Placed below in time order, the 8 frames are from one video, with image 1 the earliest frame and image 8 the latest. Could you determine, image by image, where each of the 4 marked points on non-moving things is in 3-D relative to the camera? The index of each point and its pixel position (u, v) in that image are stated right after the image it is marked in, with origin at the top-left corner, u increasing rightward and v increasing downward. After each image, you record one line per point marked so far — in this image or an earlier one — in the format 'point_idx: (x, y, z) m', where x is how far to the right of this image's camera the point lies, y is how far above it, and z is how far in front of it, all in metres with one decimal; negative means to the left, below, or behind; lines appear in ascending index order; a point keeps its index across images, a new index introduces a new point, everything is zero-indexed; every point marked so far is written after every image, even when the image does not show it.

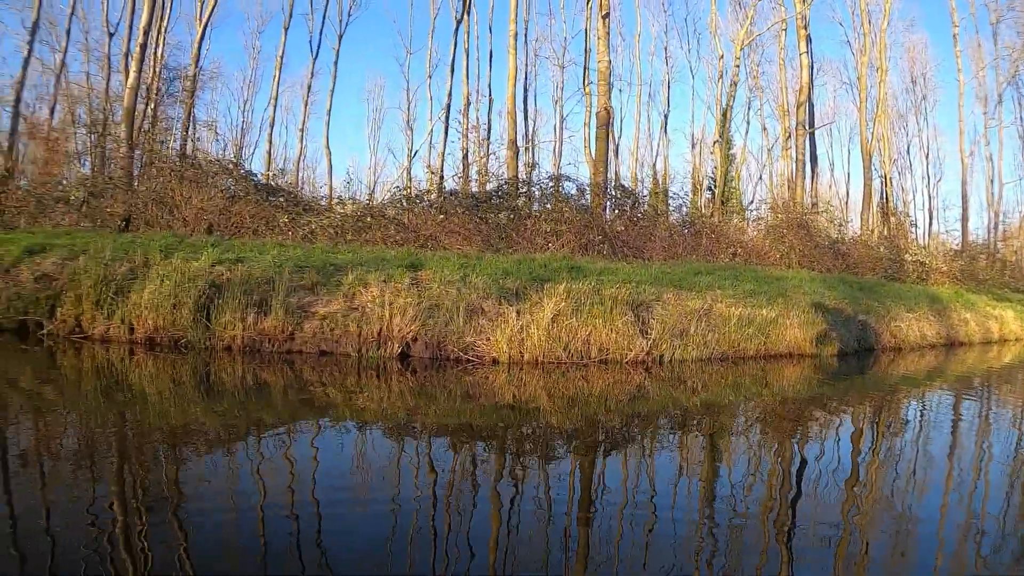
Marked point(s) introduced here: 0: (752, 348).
0: (+4.1, -1.0, +9.0) m
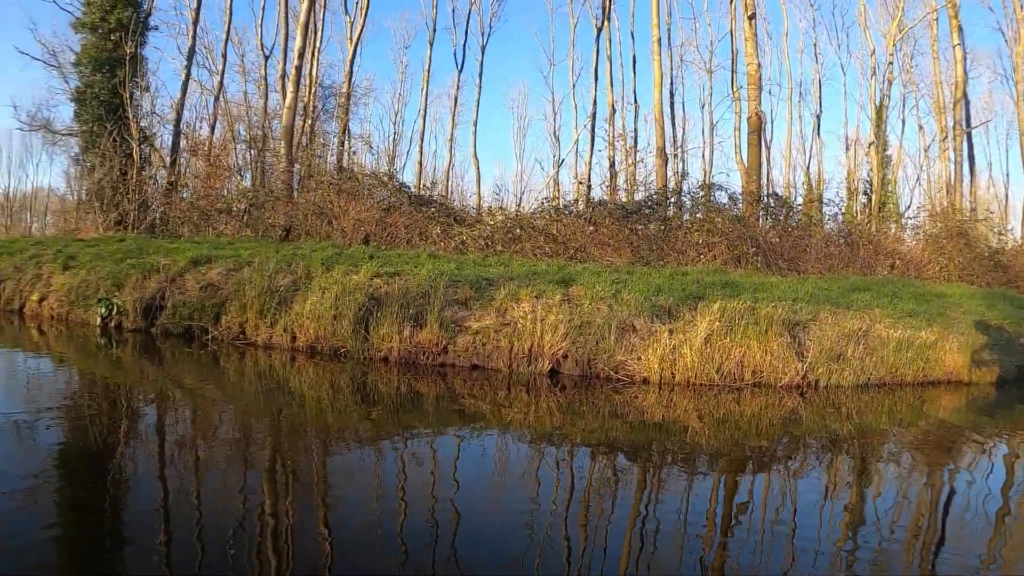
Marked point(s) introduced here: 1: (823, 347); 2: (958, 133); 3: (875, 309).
0: (+6.0, -1.3, +7.8) m
1: (+4.3, -0.8, +7.2) m
2: (+11.5, +4.0, +13.4) m
3: (+6.1, -0.3, +8.6) m
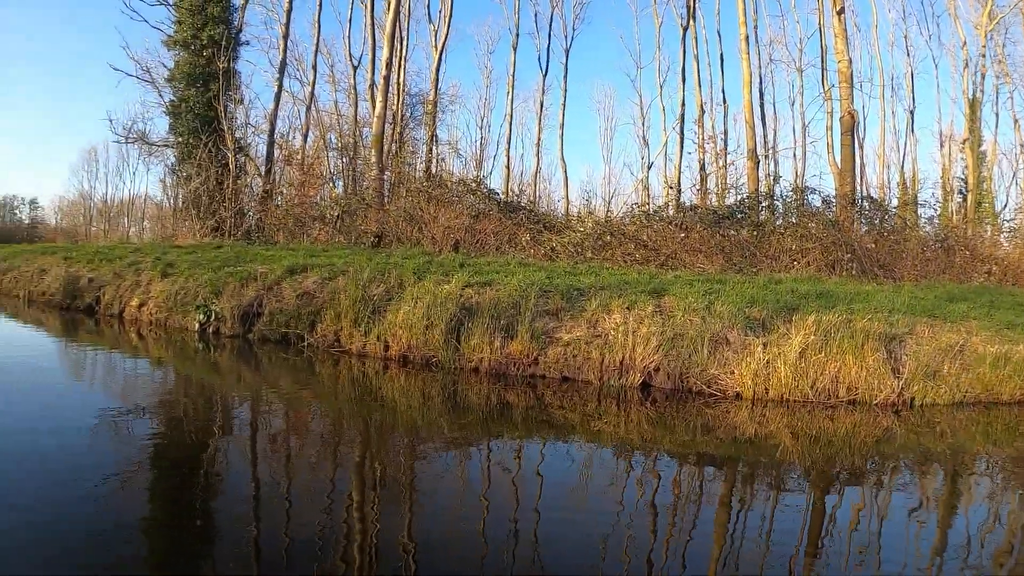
0: (+7.0, -1.4, +7.2) m
1: (+5.2, -0.9, +6.7) m
2: (+12.8, +3.9, +12.3) m
3: (+7.1, -0.5, +8.0) m
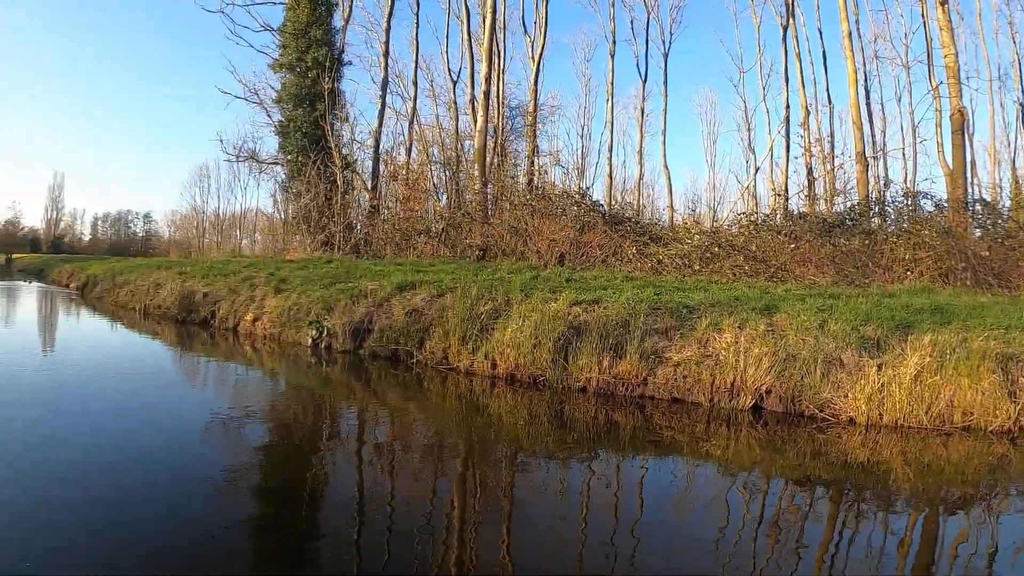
0: (+7.9, -1.6, +6.6) m
1: (+6.2, -1.1, +6.2) m
2: (+14.1, +3.7, +11.3) m
3: (+8.1, -0.6, +7.4) m
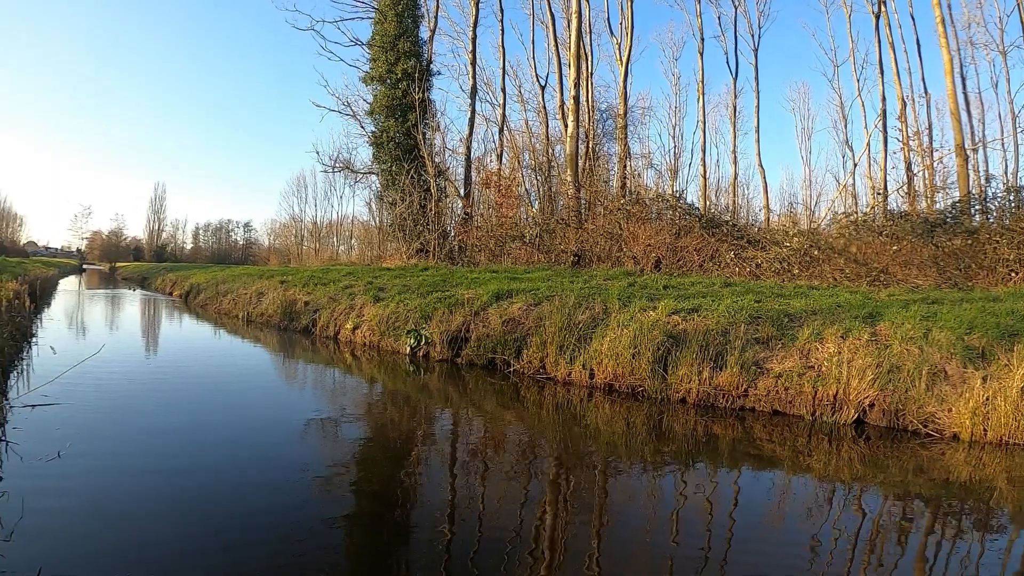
0: (+8.7, -1.6, +6.1) m
1: (+7.0, -1.1, +5.8) m
2: (+15.2, +3.7, +10.4) m
3: (+8.9, -0.6, +6.9) m
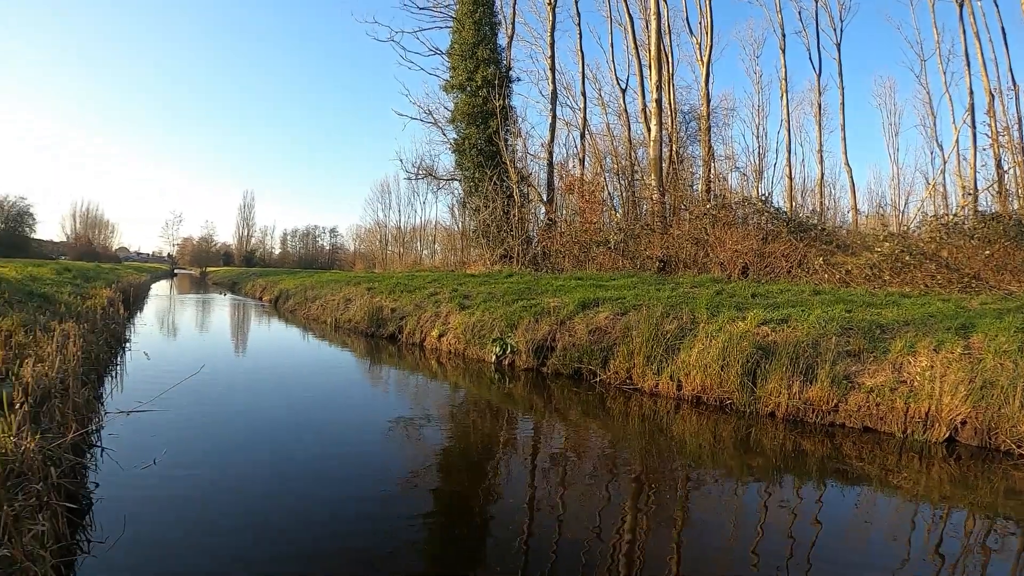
0: (+9.4, -1.8, +5.6) m
1: (+7.6, -1.3, +5.4) m
2: (+16.2, +3.4, +9.4) m
3: (+9.7, -0.8, +6.3) m
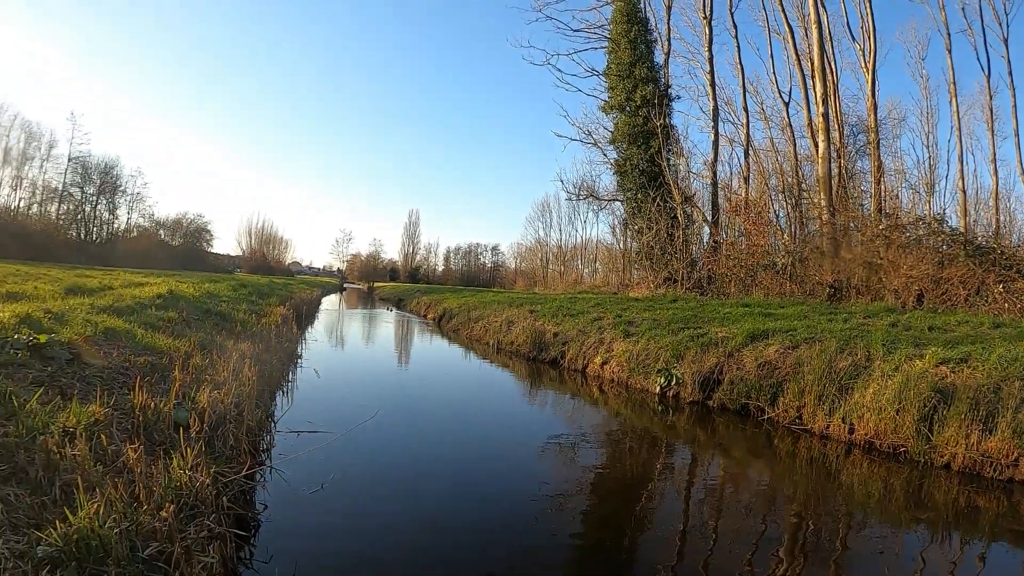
0: (+10.6, -2.3, +4.1) m
1: (+8.8, -1.8, +4.2) m
2: (+18.1, +2.6, +6.8) m
3: (+11.0, -1.4, +4.8) m
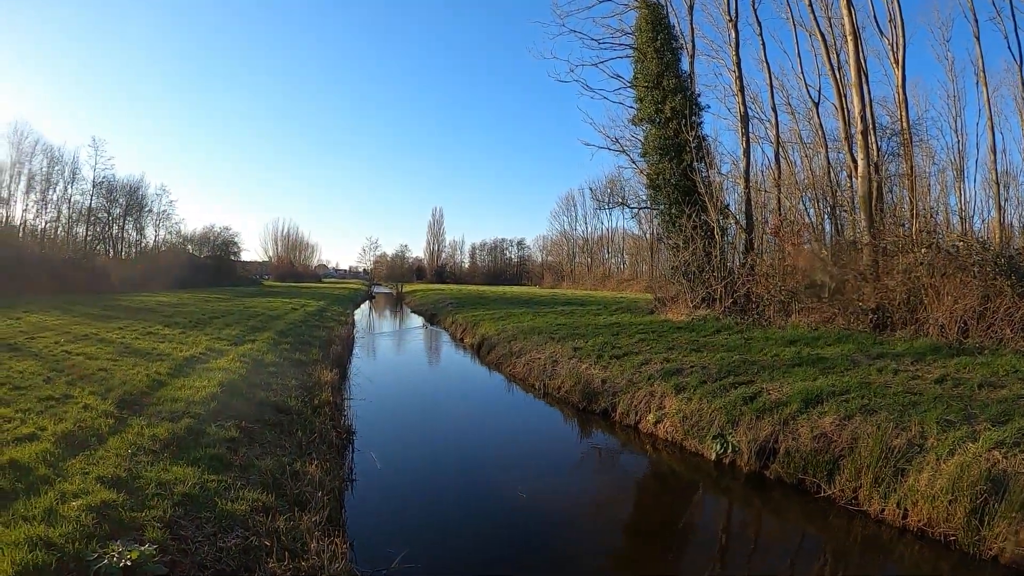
0: (+11.1, -2.5, +4.1) m
1: (+9.3, -2.0, +4.2) m
2: (+18.4, +3.0, +6.3) m
3: (+11.5, -1.5, +4.7) m
